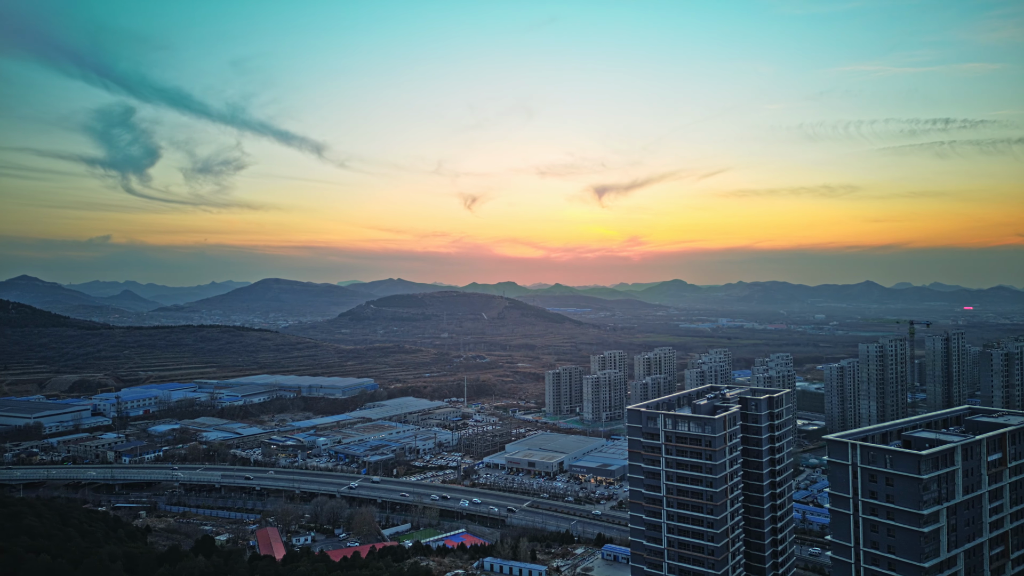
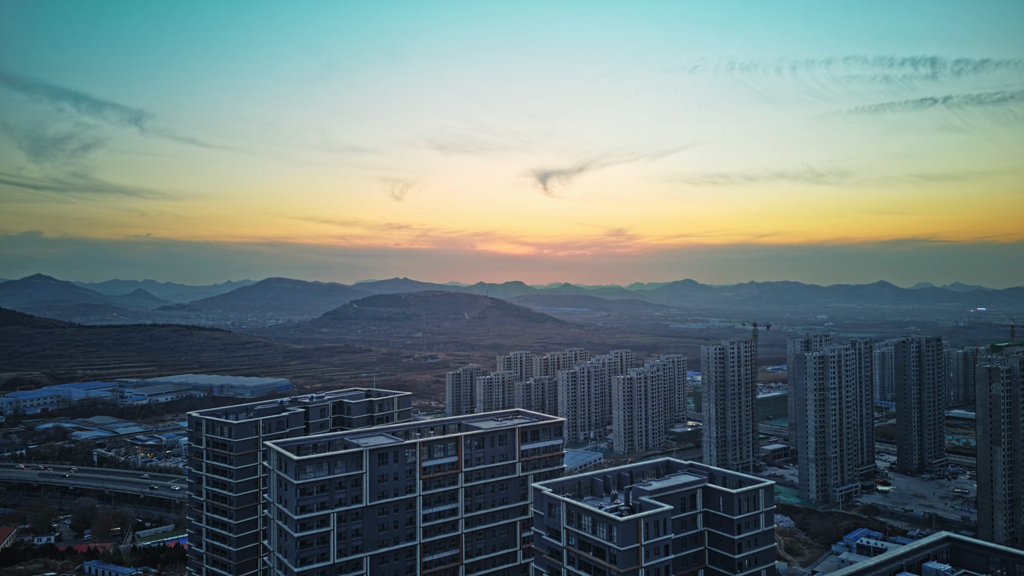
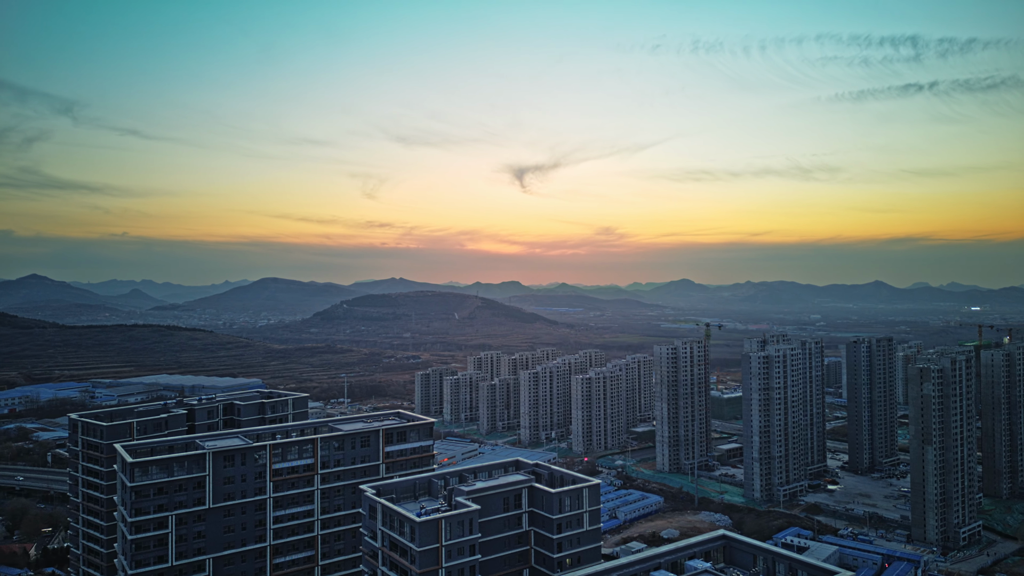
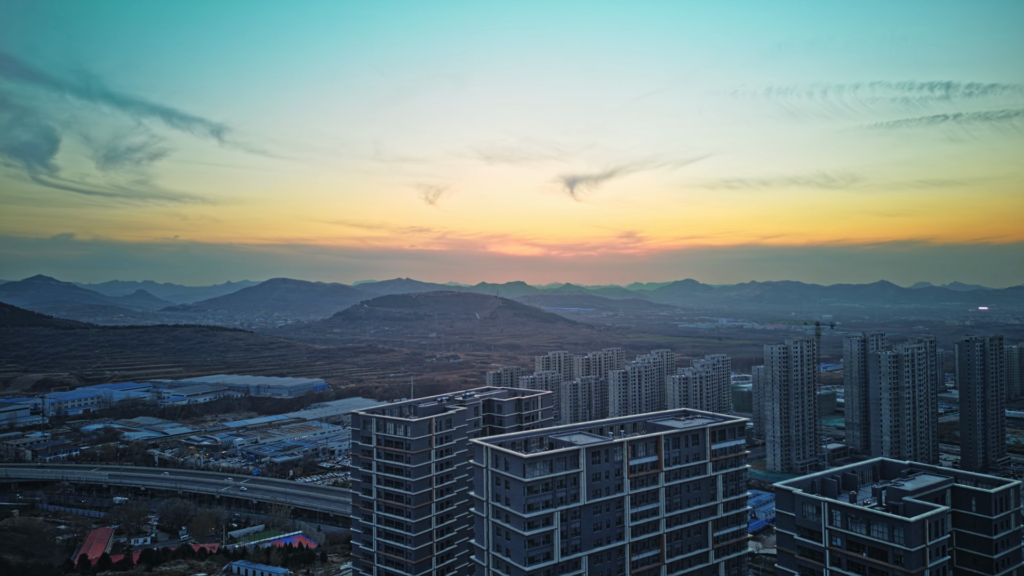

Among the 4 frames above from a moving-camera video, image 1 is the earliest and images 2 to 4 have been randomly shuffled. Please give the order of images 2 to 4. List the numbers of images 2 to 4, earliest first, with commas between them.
4, 2, 3
